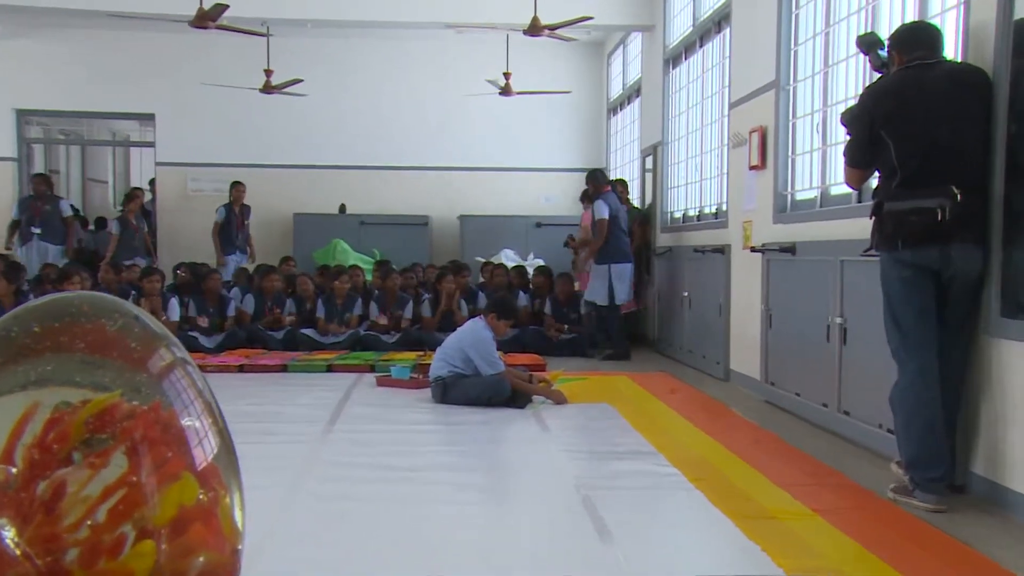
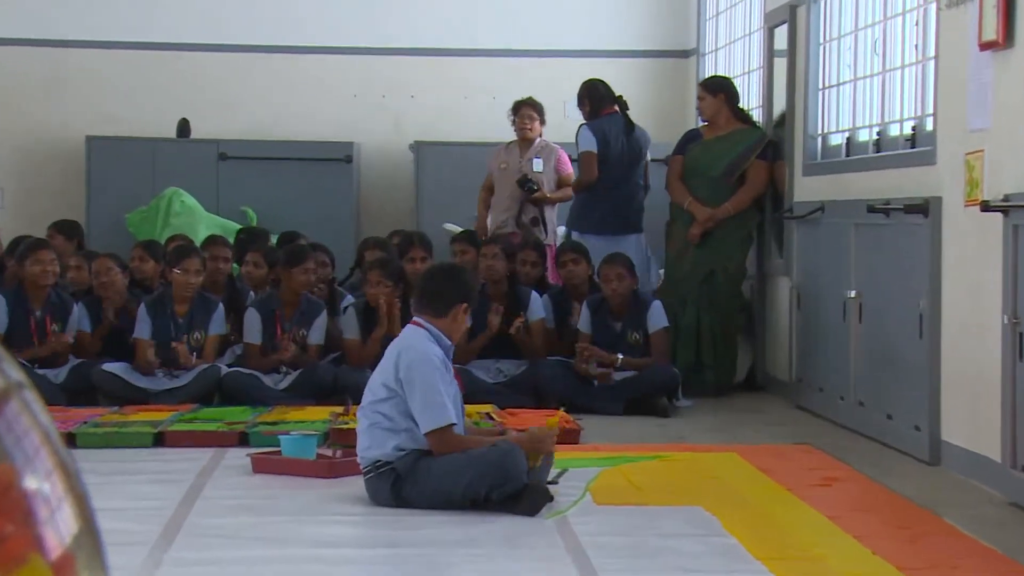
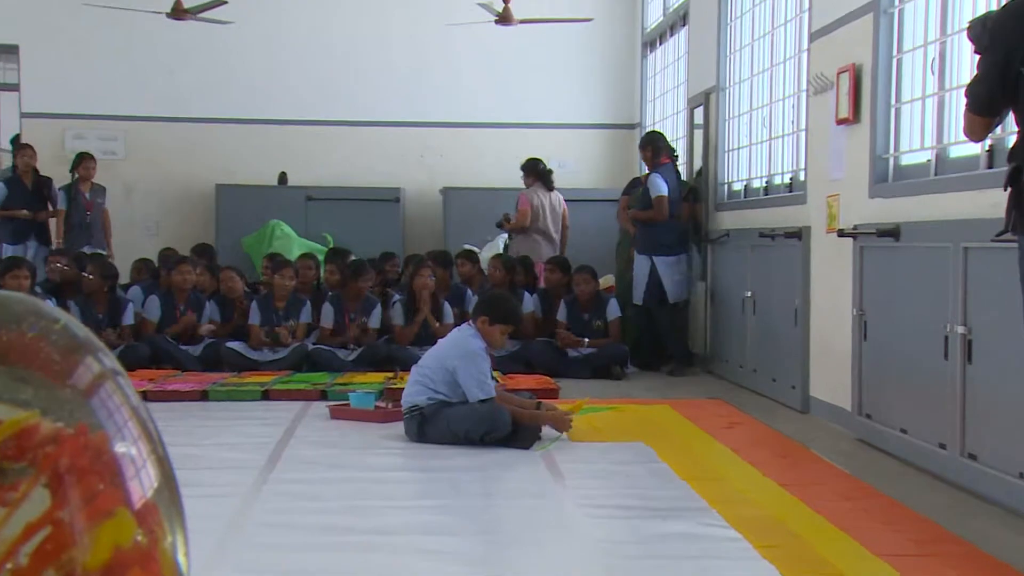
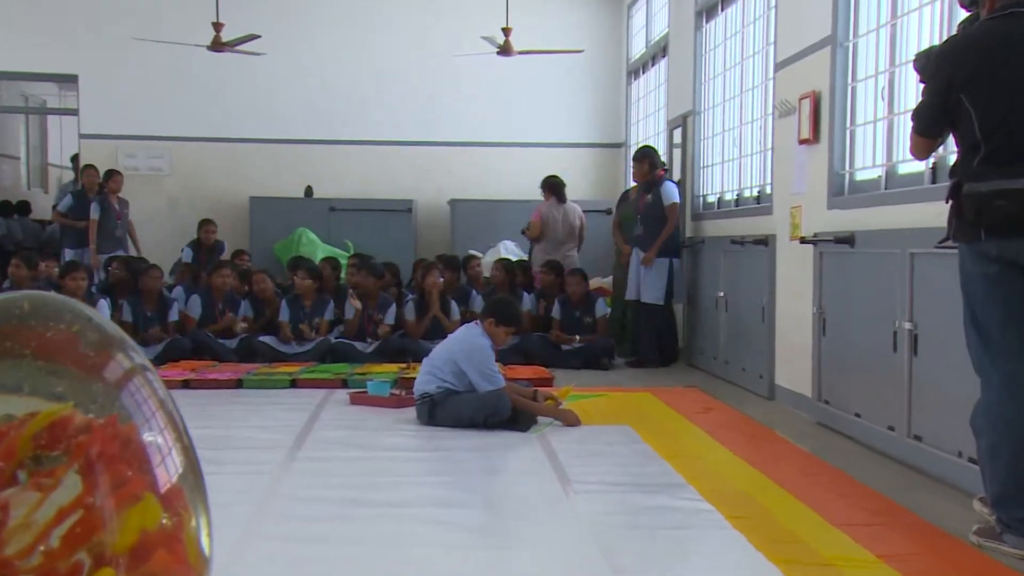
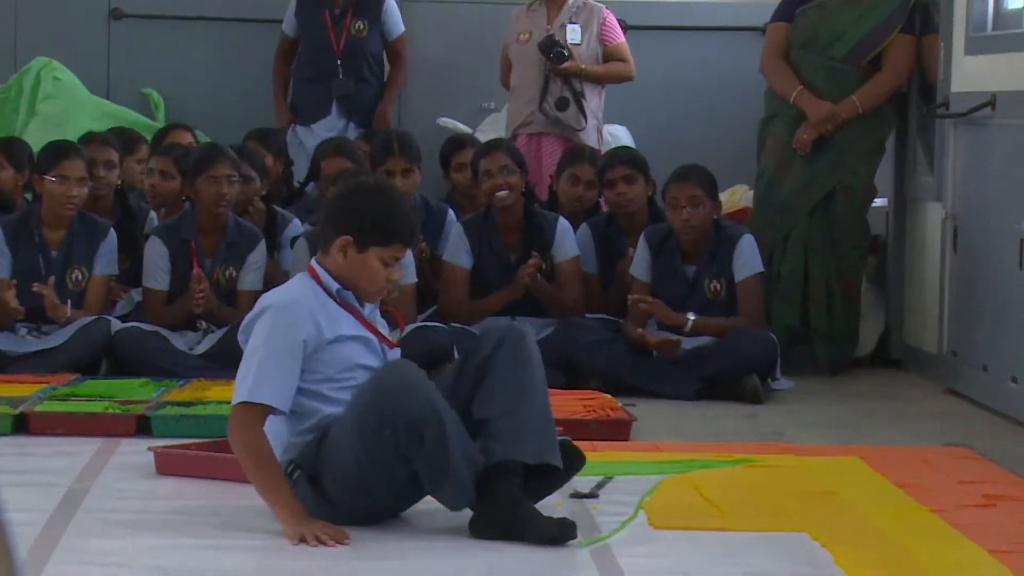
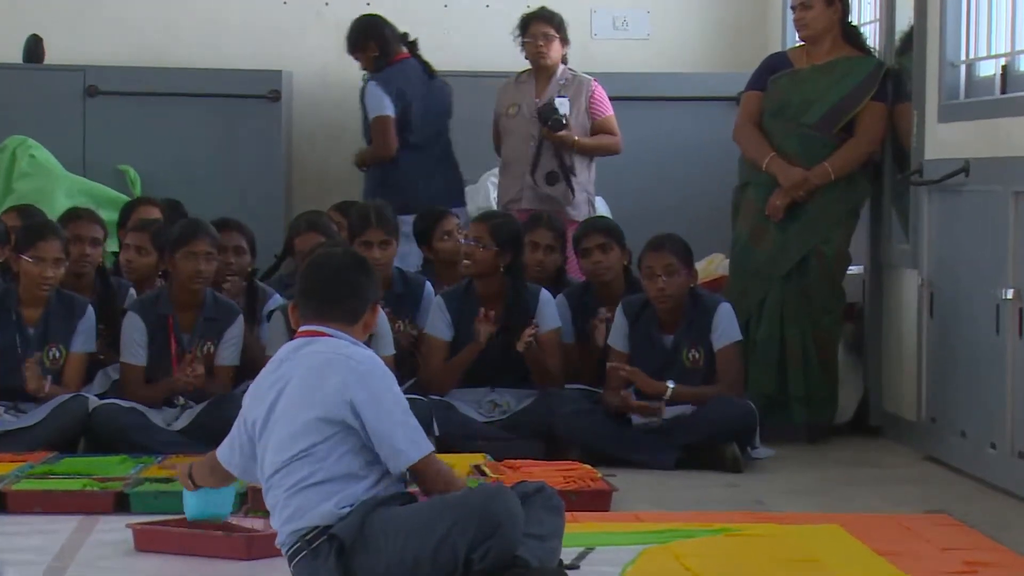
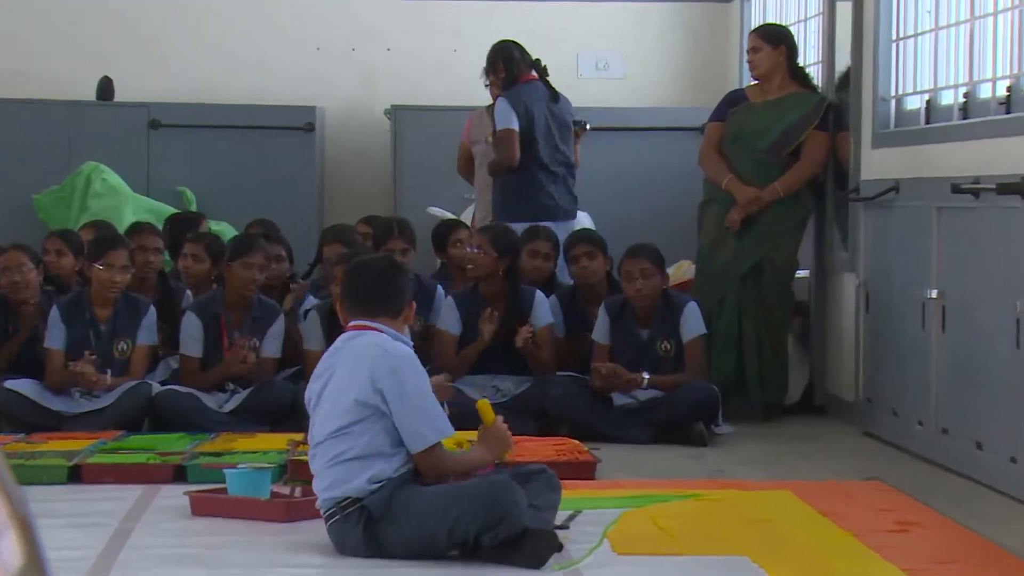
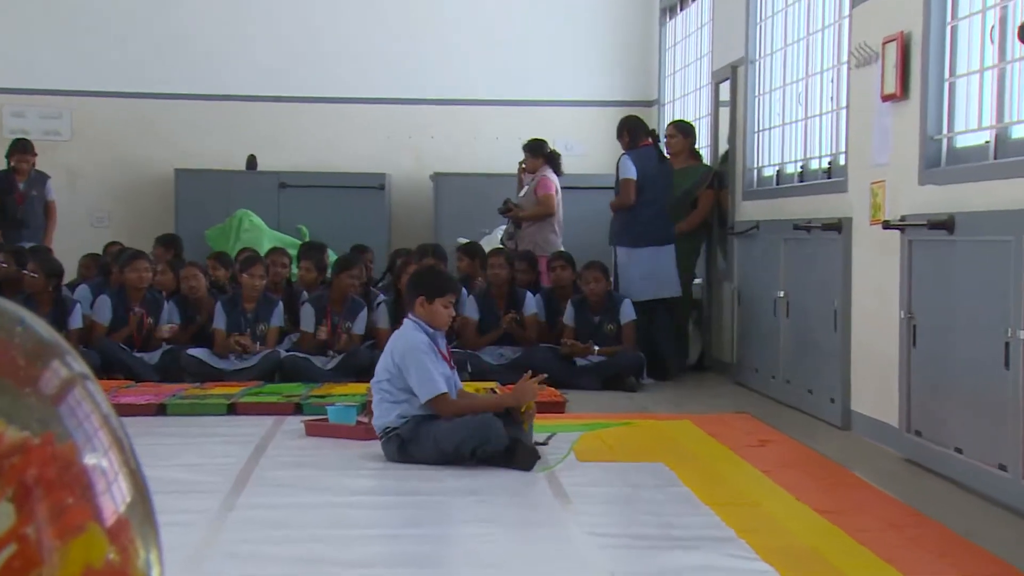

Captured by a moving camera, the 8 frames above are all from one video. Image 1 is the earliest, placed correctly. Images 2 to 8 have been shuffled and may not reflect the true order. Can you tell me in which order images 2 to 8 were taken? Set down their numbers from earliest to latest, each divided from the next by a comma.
4, 3, 8, 2, 7, 6, 5
